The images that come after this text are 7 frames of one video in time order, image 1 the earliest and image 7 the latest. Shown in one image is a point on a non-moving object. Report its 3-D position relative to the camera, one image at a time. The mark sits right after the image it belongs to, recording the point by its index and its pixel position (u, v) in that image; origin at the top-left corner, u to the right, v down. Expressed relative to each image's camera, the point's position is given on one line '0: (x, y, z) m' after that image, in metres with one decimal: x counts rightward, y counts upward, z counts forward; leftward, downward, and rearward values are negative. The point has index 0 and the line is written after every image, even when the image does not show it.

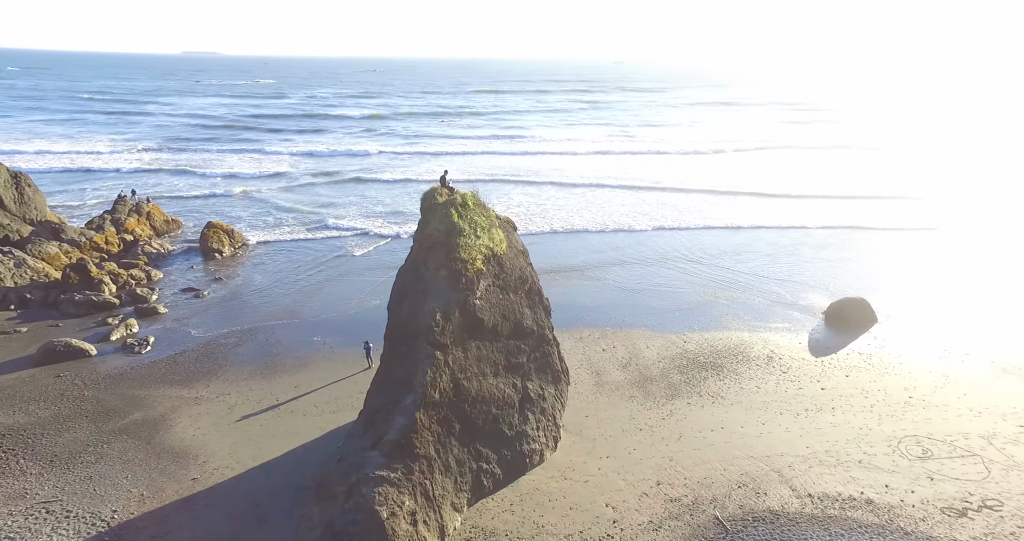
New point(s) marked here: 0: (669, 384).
0: (+3.7, -2.7, +15.9) m
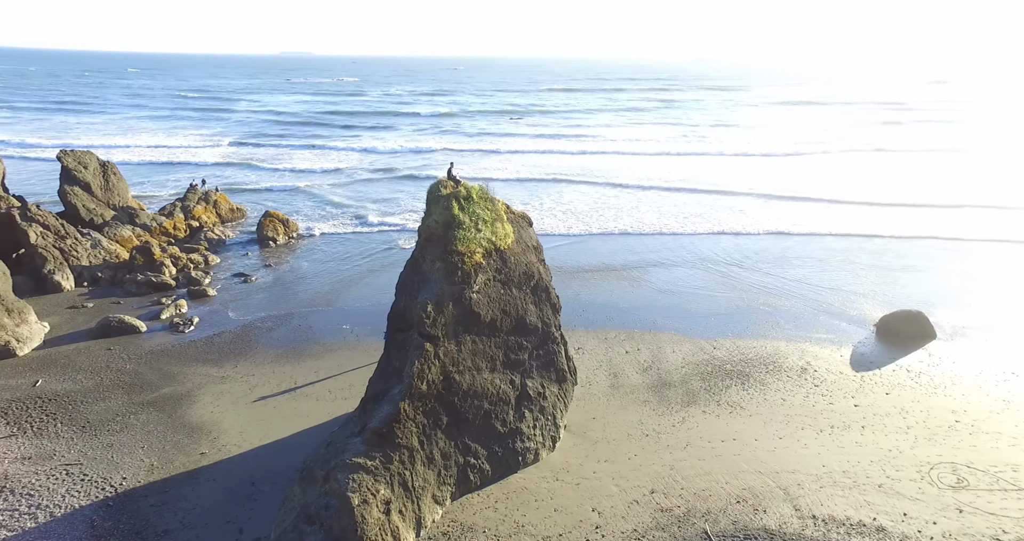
0: (+4.0, -2.8, +15.3) m
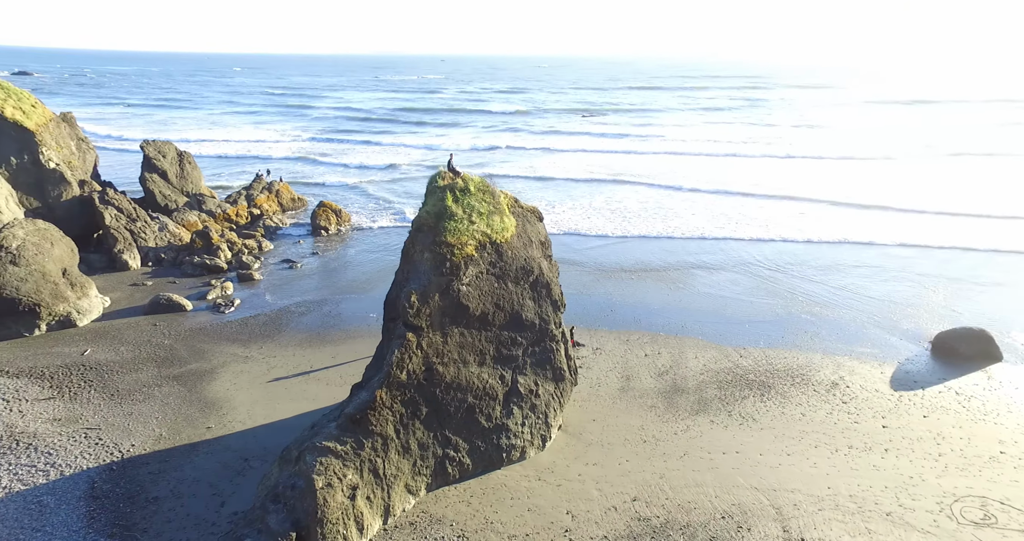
0: (+4.1, -2.8, +14.6) m
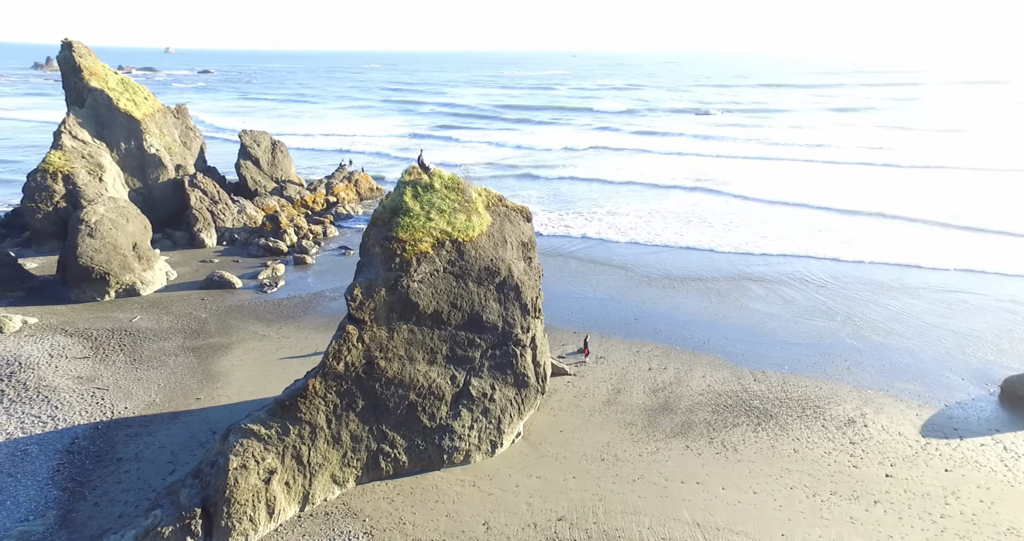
0: (+3.5, -3.1, +13.6) m
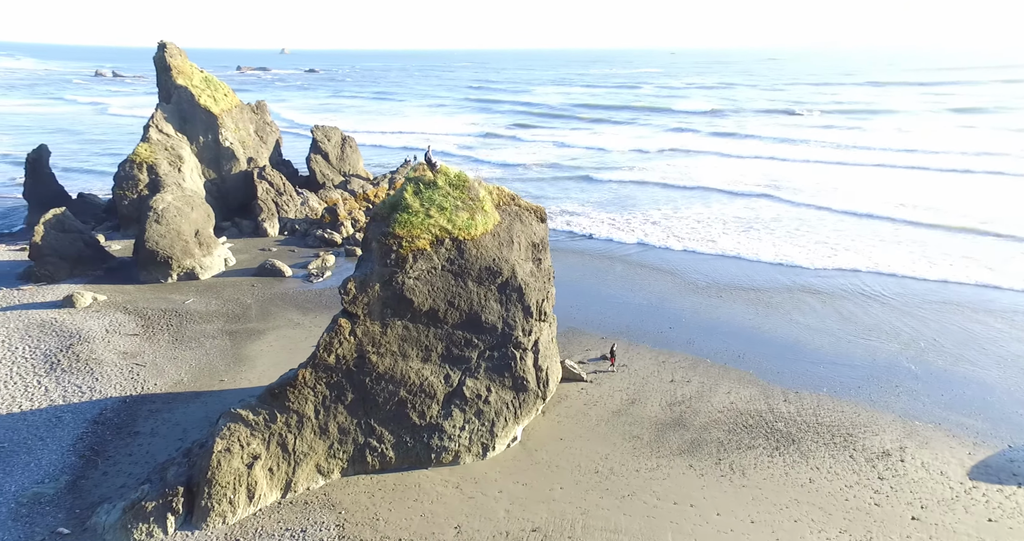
0: (+3.5, -3.3, +12.8) m
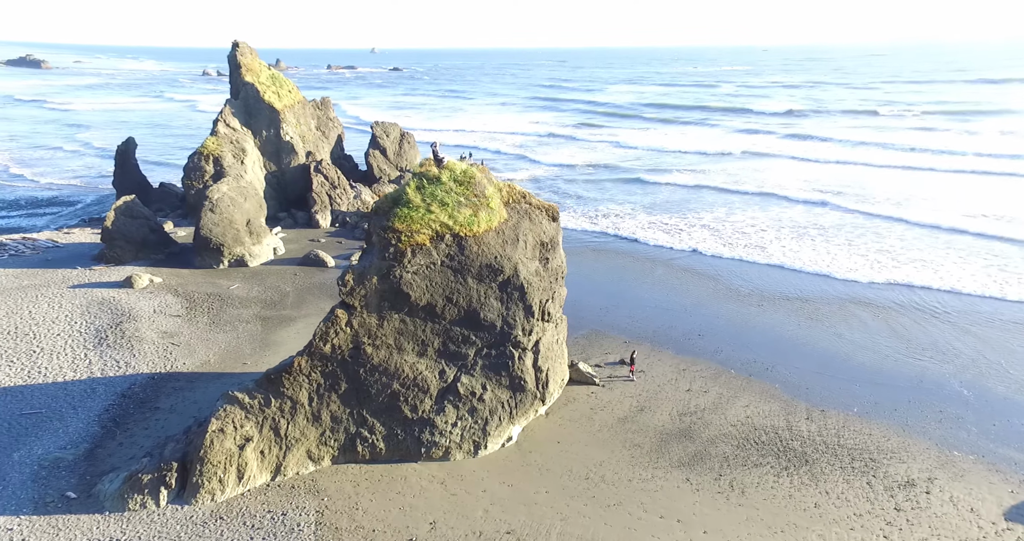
0: (+3.5, -3.4, +12.3) m
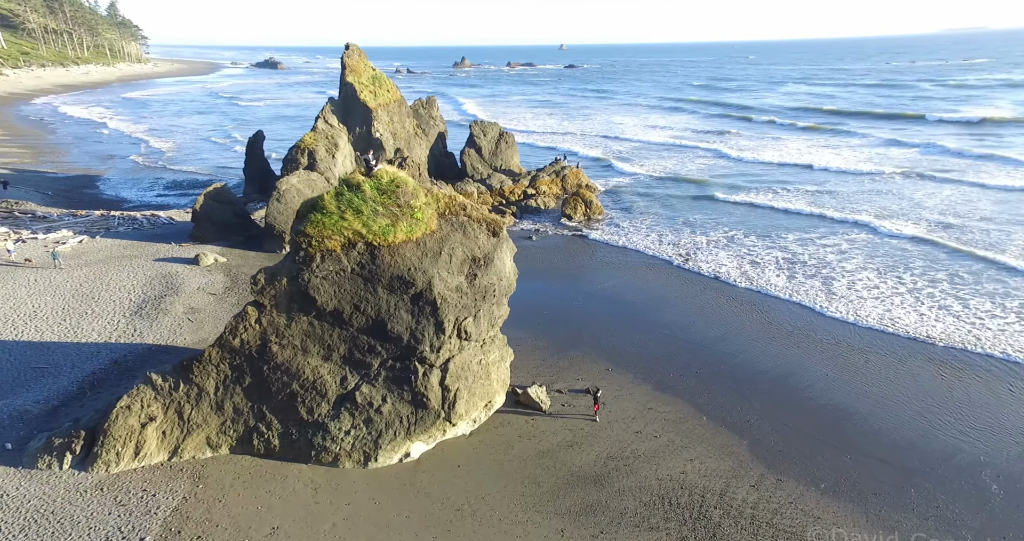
0: (+1.4, -3.9, +11.1) m
